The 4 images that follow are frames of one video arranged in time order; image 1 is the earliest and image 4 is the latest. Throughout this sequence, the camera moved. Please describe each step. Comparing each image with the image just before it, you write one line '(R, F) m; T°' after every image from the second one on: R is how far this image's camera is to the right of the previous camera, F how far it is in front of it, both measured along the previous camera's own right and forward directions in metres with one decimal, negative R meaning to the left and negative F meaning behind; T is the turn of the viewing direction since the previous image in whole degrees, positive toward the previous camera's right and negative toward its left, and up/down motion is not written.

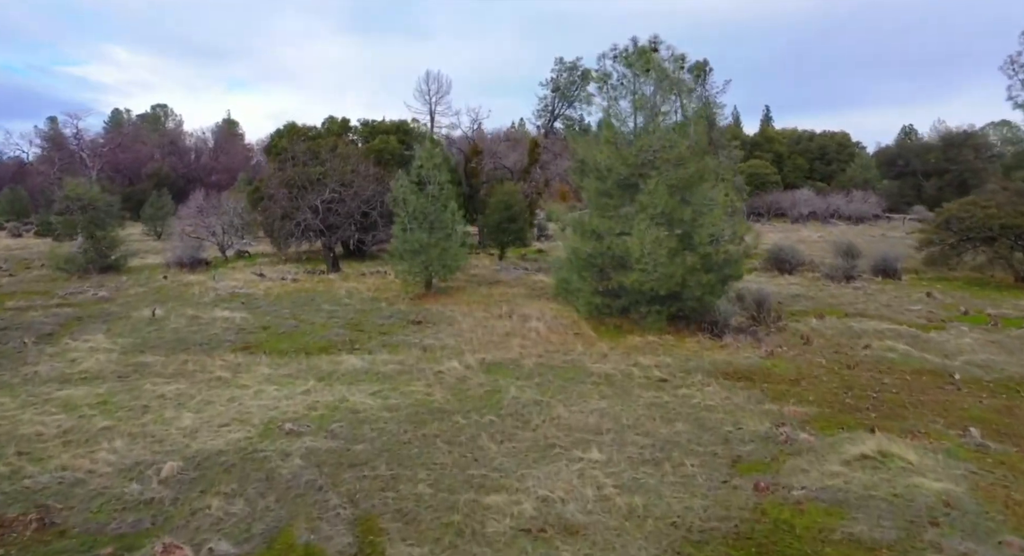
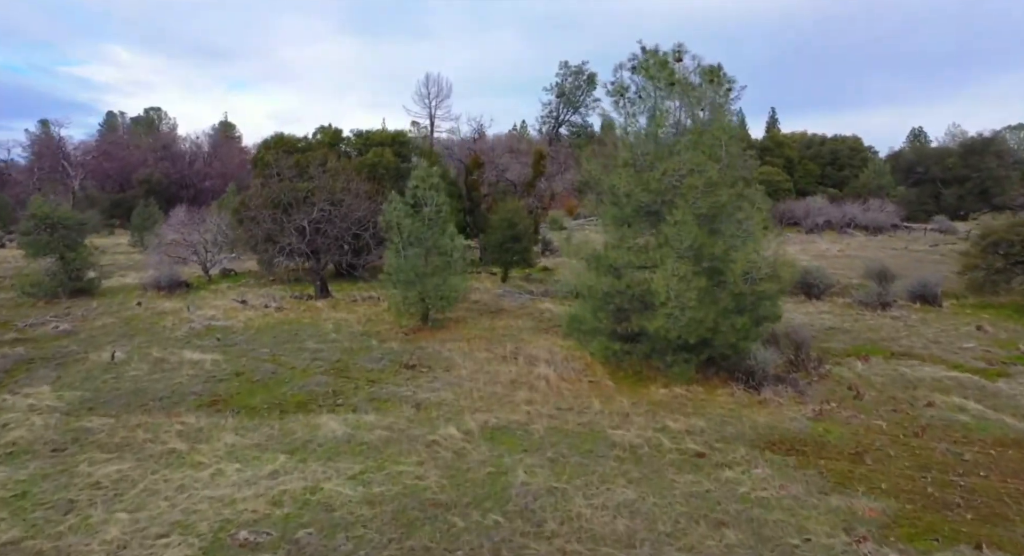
(-0.1, +1.6) m; 0°
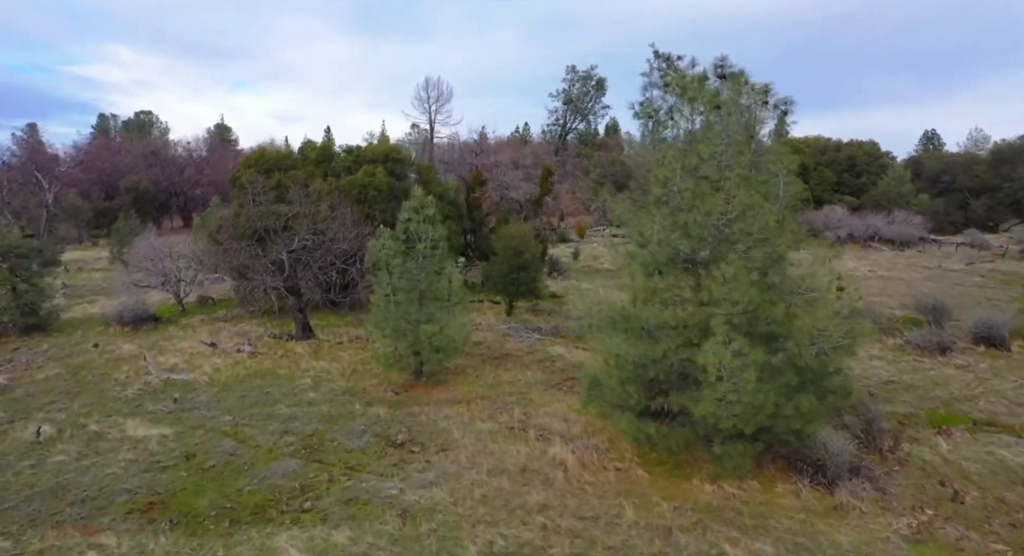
(-0.1, +2.1) m; 0°
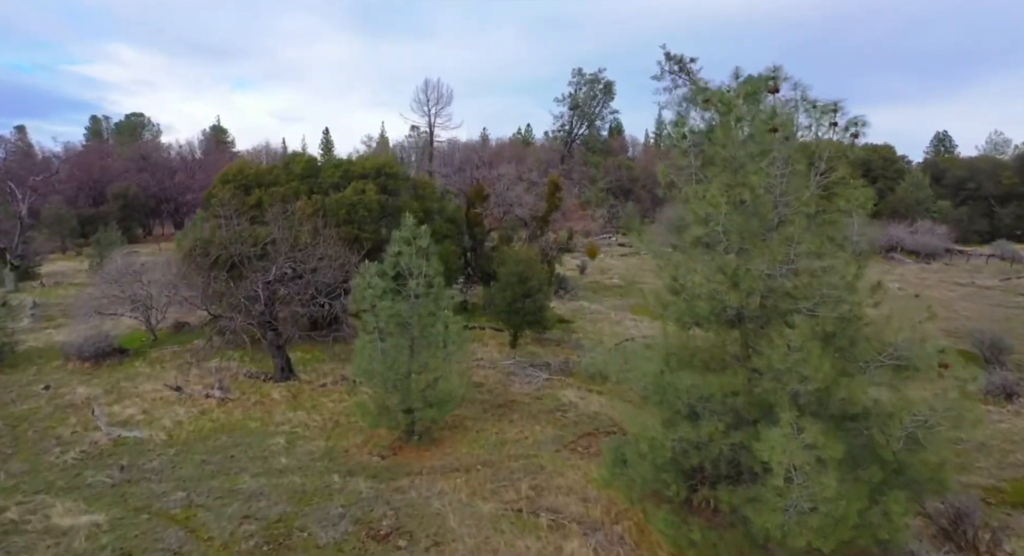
(-0.1, +1.8) m; 0°
